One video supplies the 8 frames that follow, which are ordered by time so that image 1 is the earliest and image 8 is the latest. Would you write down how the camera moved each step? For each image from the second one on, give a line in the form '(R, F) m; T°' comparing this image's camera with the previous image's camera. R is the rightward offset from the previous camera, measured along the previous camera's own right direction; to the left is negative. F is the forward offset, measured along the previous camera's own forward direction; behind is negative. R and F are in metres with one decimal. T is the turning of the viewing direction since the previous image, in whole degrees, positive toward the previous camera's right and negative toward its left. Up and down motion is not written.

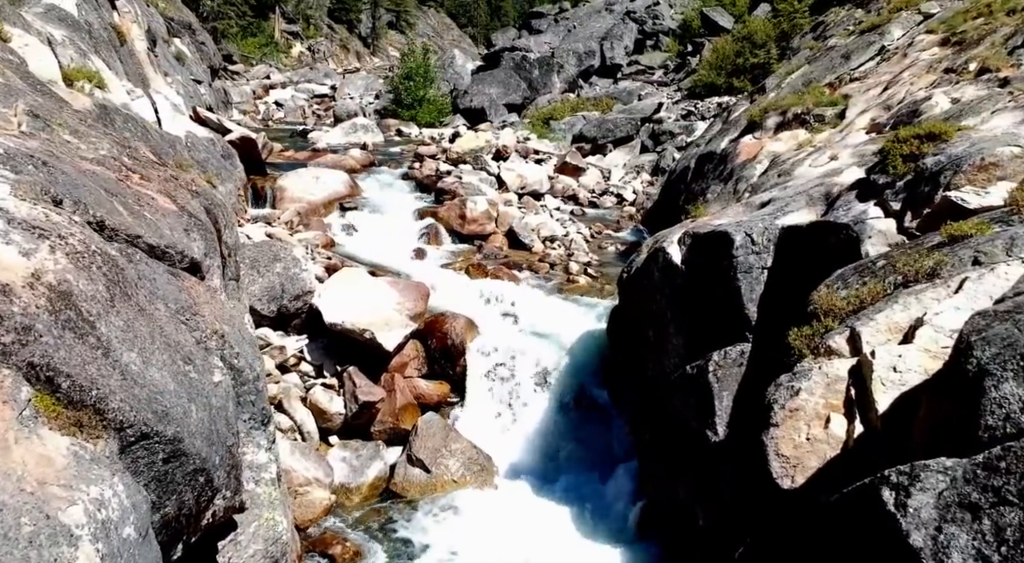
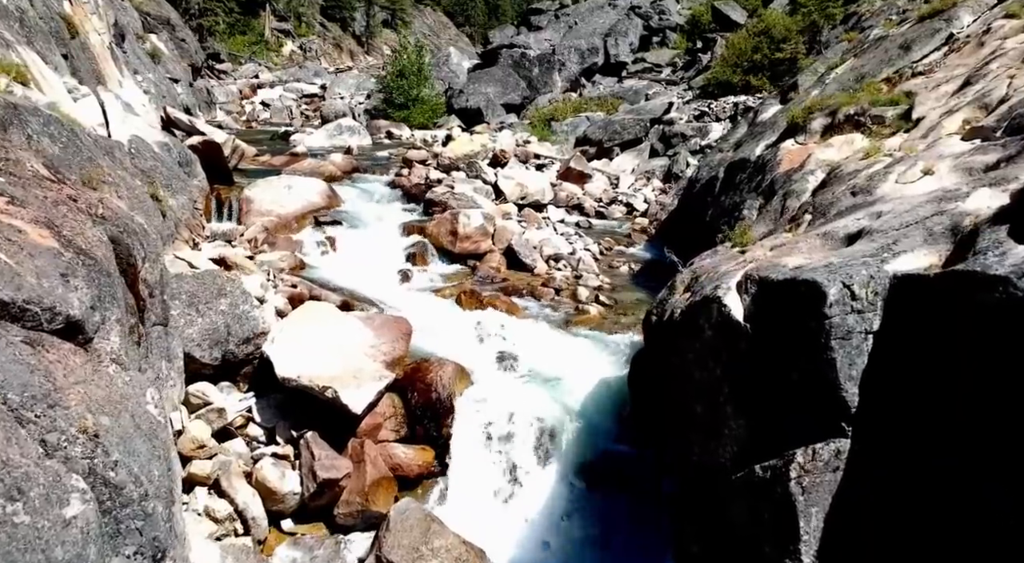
(0.0, +2.4) m; 0°
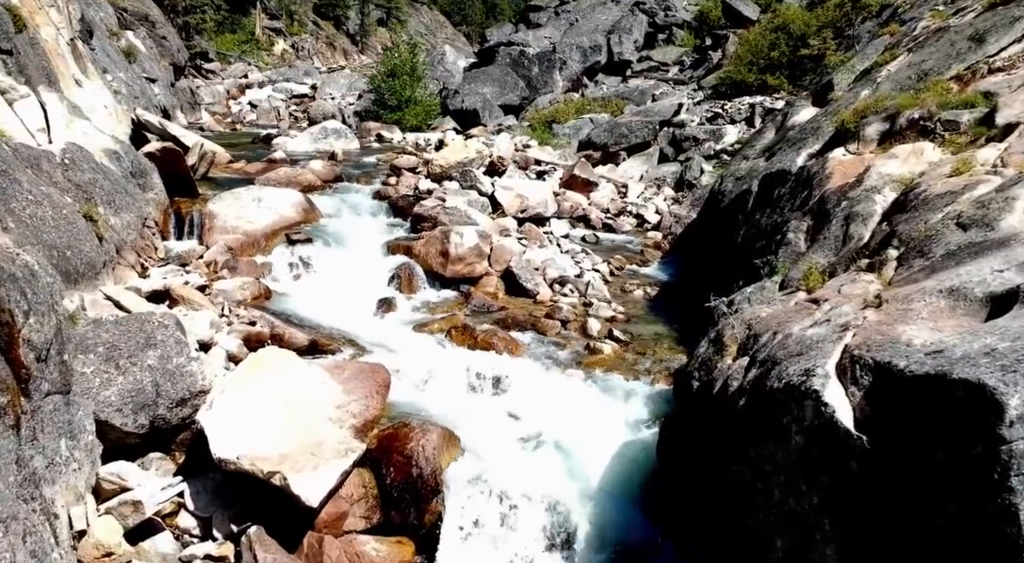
(0.0, +2.1) m; 0°
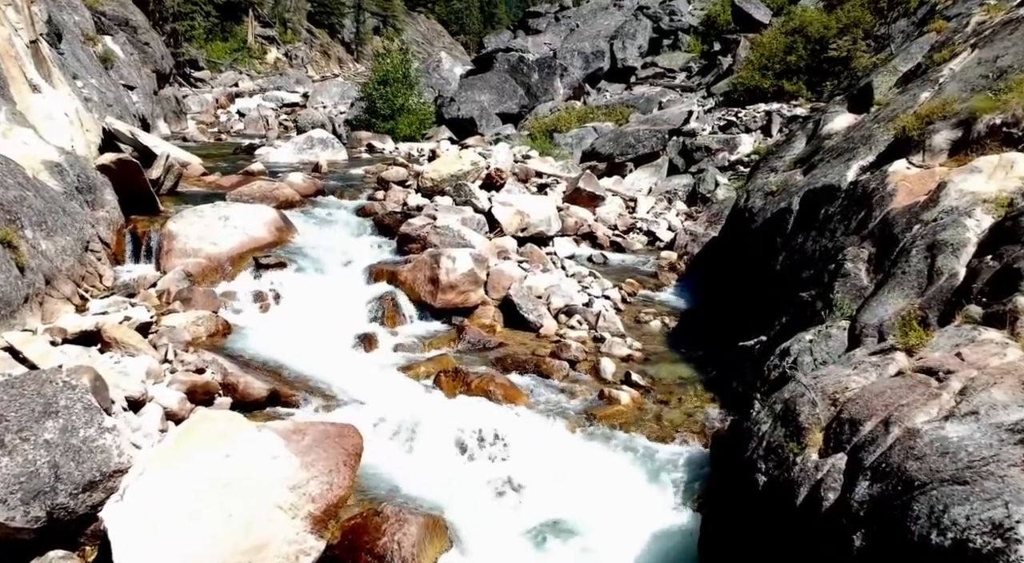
(0.0, +1.8) m; 0°
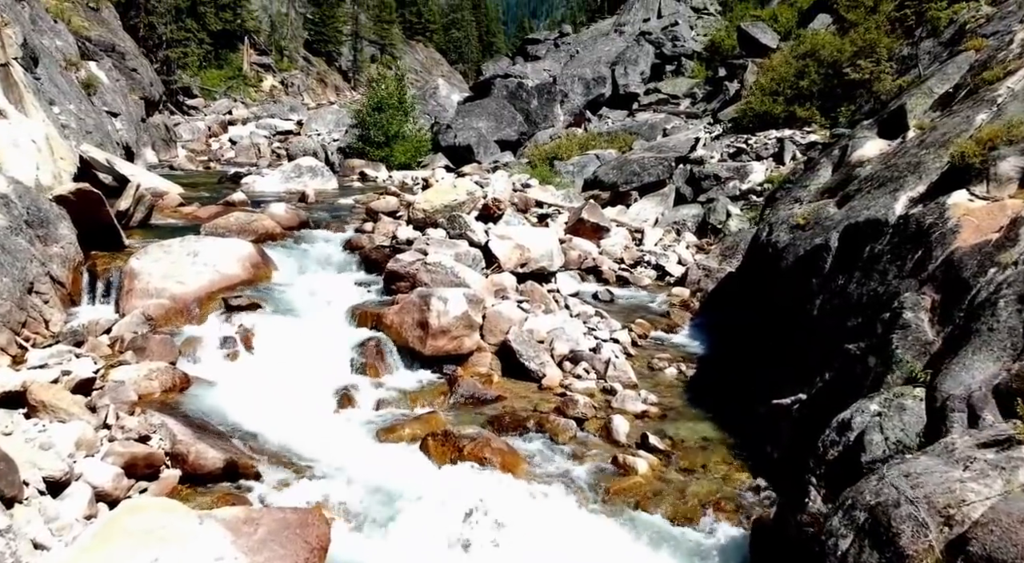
(0.0, +1.3) m; 0°
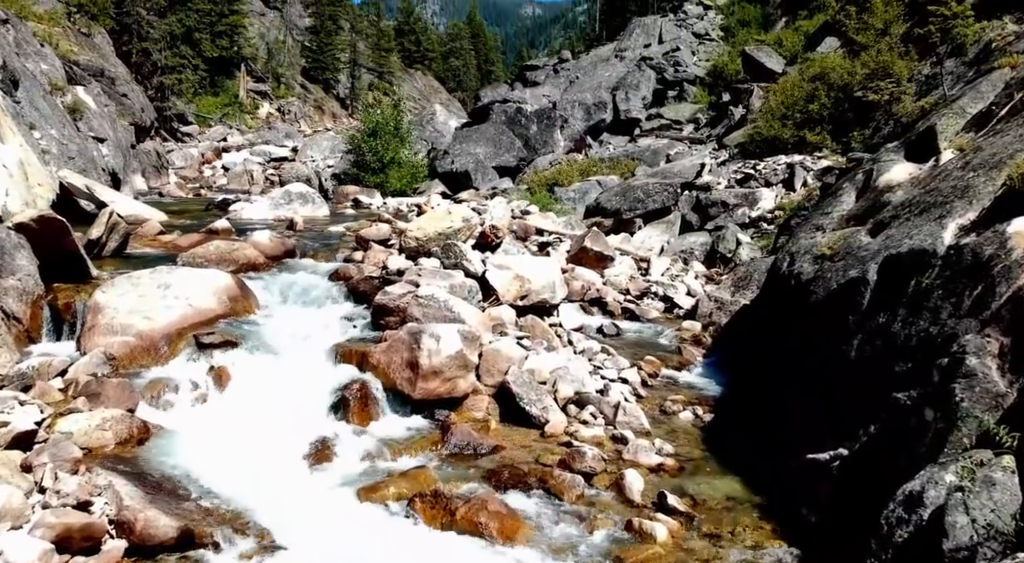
(0.0, +1.0) m; 0°
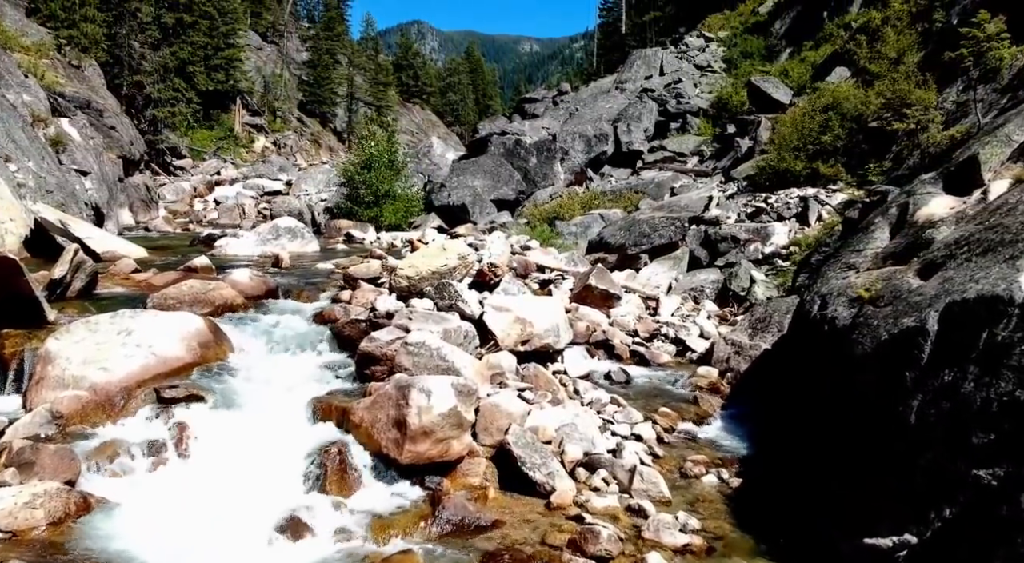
(0.0, +1.2) m; 0°
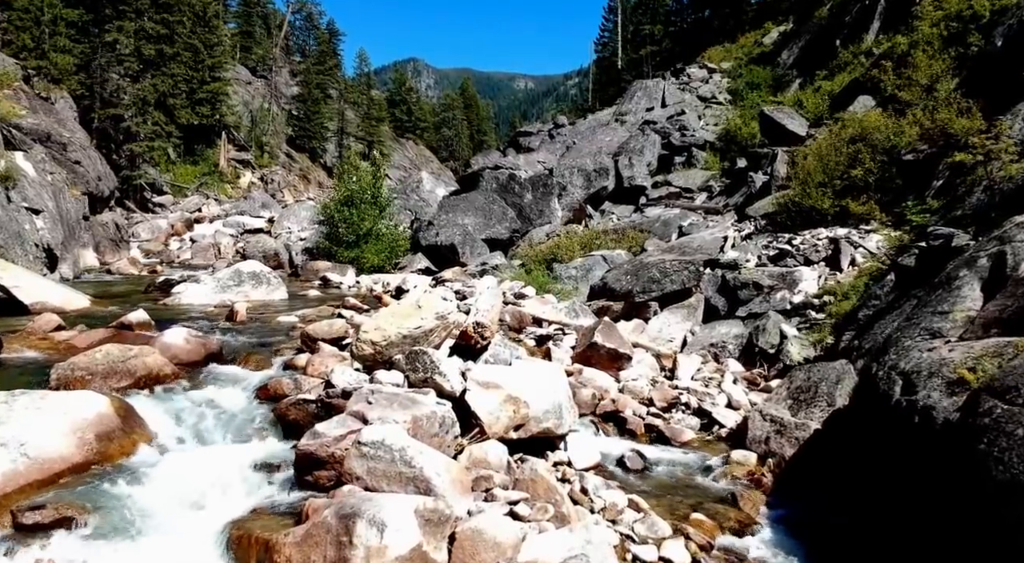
(+0.1, +2.5) m; 0°
